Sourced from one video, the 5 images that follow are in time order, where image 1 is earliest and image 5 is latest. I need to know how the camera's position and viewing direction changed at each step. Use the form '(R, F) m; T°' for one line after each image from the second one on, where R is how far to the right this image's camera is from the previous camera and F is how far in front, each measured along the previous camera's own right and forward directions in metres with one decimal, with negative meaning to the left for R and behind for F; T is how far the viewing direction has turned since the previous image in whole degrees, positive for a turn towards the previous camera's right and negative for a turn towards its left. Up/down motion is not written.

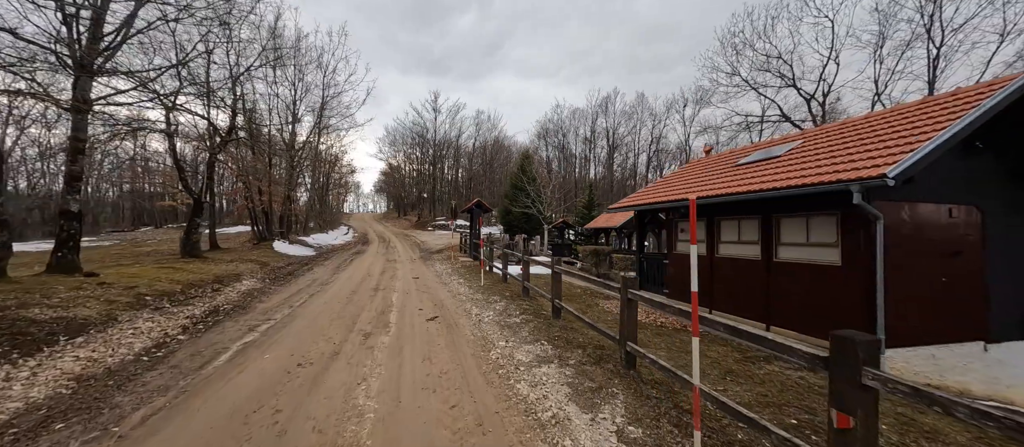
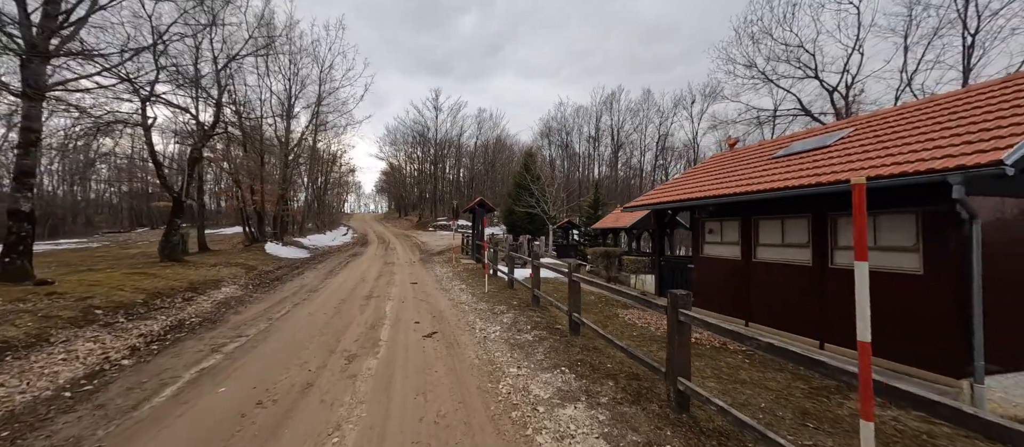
(-0.1, +0.9) m; 0°
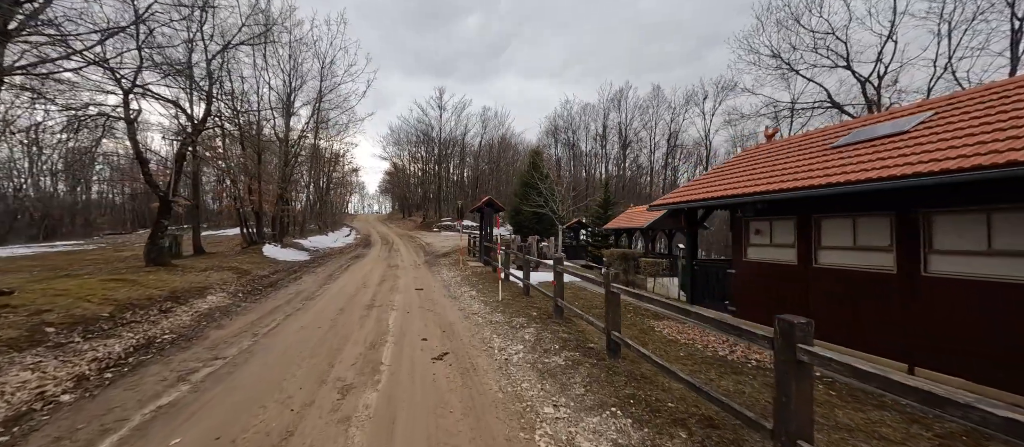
(-0.3, +0.9) m; -1°
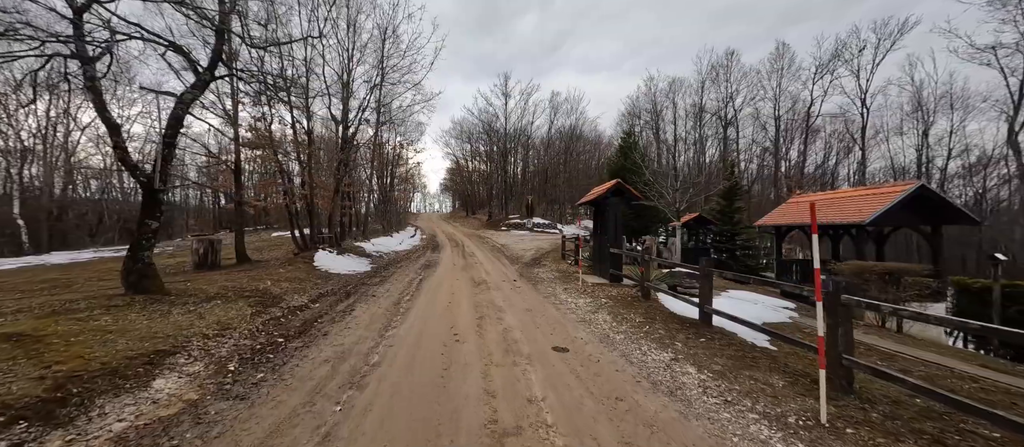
(-2.2, +4.7) m; -8°
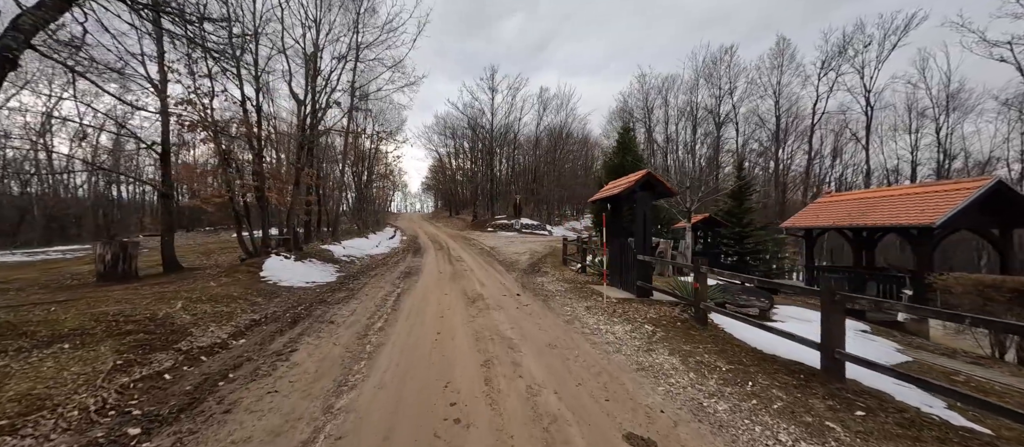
(-0.5, +2.2) m; +3°
